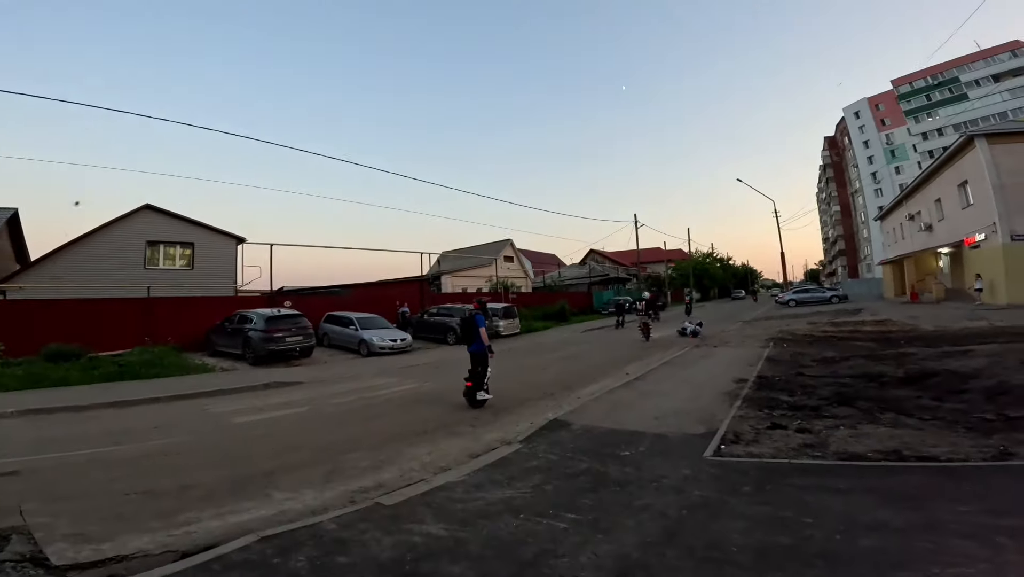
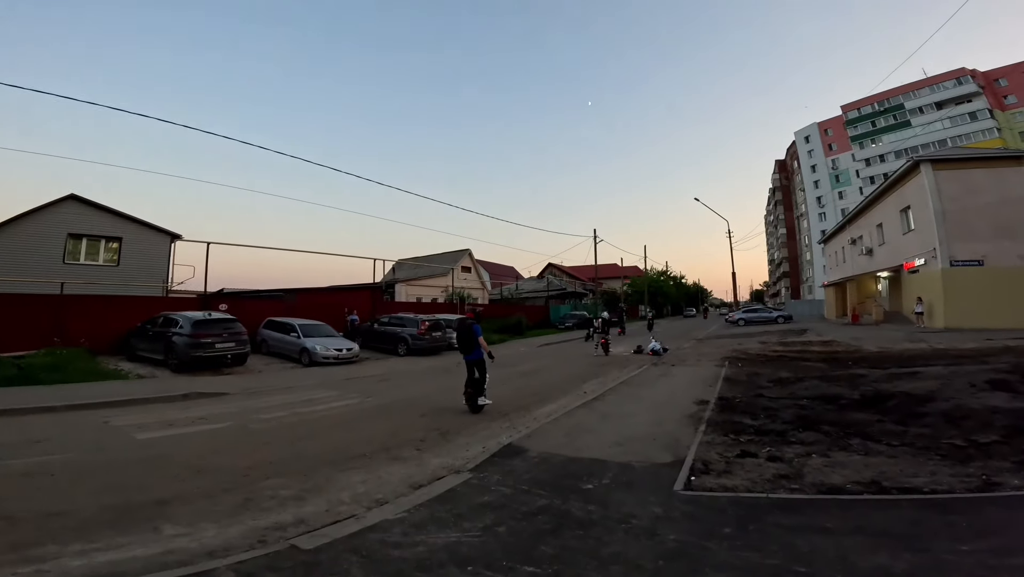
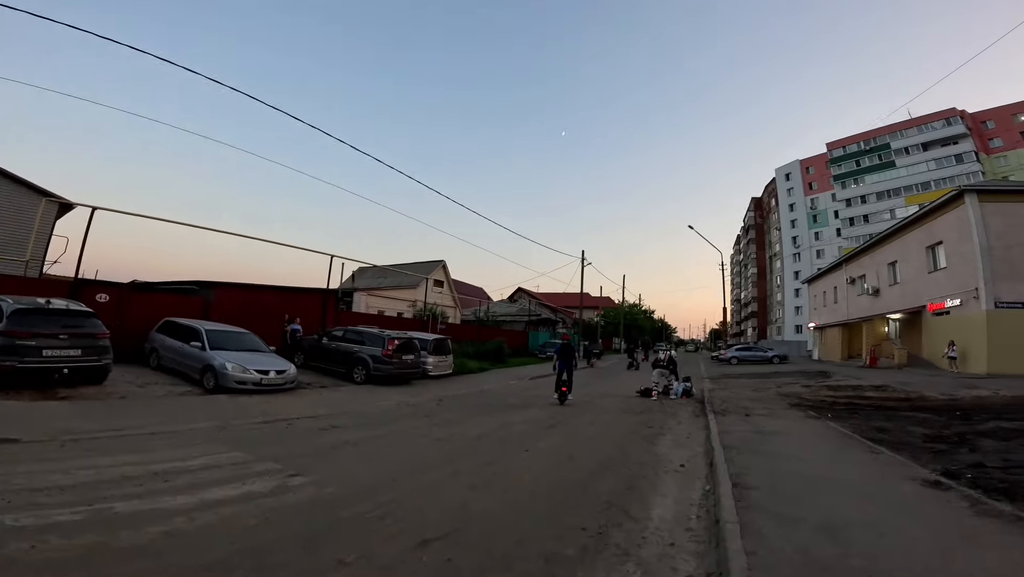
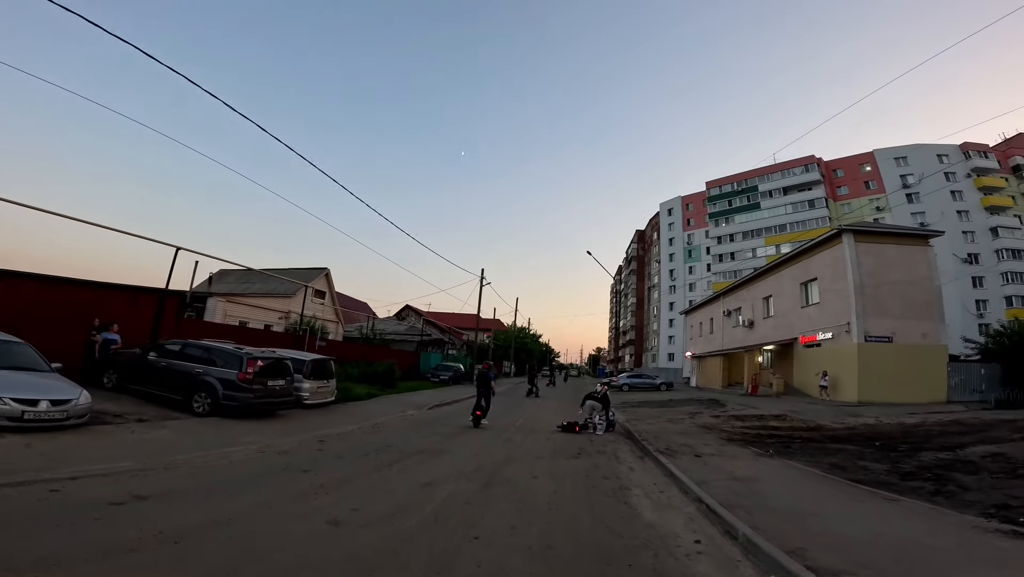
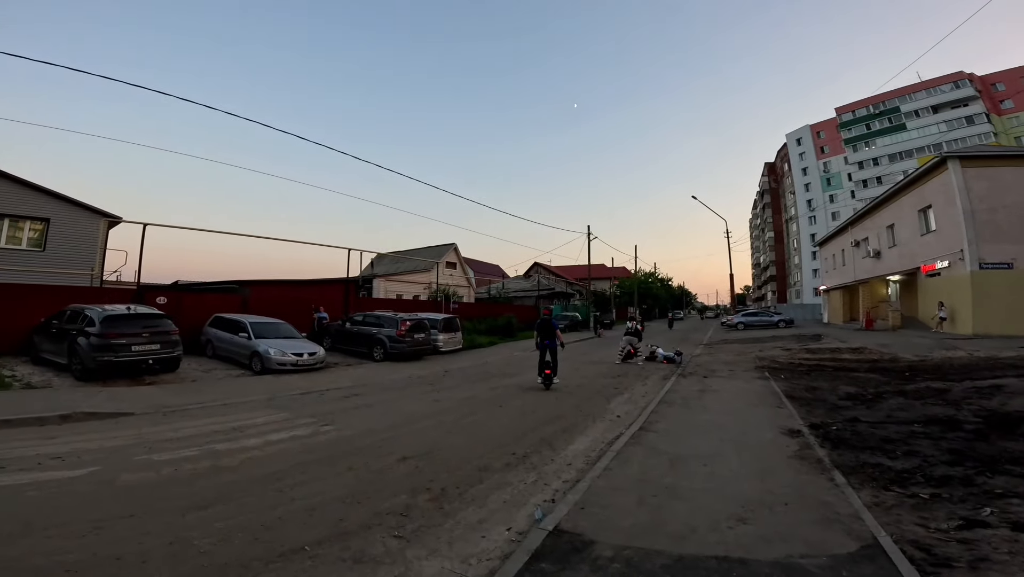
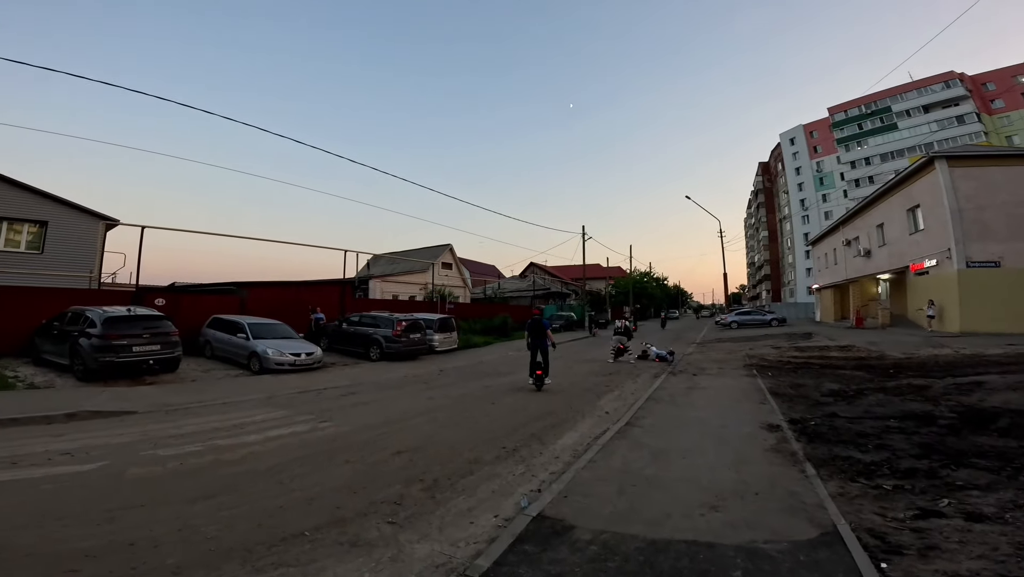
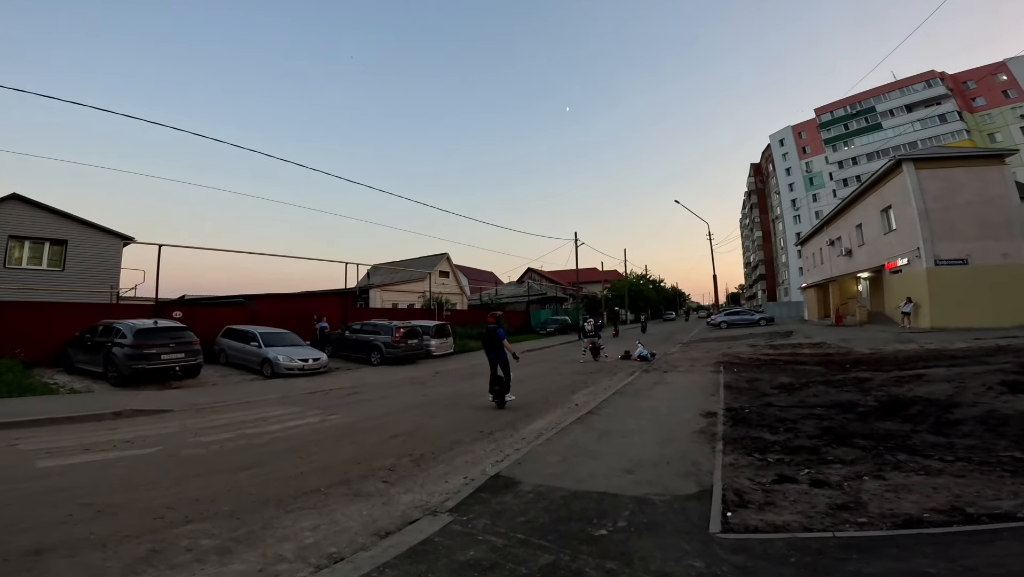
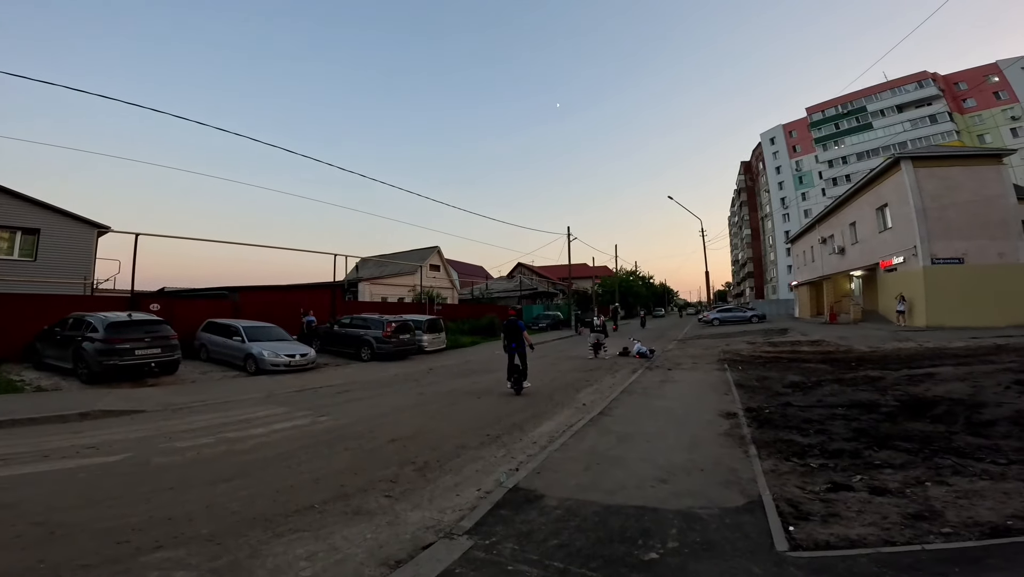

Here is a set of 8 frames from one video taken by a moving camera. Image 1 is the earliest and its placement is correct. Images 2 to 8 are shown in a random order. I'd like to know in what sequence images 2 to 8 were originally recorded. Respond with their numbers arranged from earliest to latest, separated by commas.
2, 7, 8, 6, 5, 3, 4
